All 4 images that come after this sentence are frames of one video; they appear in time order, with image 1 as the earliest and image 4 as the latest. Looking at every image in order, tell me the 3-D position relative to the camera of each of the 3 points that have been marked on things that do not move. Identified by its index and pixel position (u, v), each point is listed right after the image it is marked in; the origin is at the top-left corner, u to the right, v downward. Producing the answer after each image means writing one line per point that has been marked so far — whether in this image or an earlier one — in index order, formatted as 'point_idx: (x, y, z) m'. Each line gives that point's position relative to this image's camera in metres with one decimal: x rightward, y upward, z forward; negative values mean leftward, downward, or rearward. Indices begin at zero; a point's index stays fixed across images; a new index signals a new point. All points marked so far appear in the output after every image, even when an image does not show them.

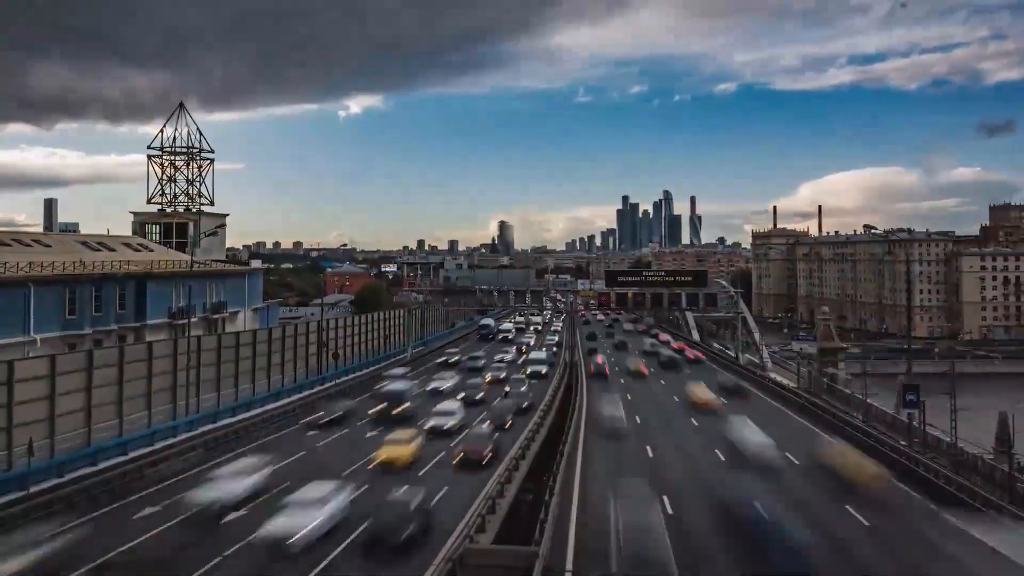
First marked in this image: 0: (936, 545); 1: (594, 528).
0: (+10.9, -6.6, +18.7) m
1: (+2.2, -6.5, +19.4) m
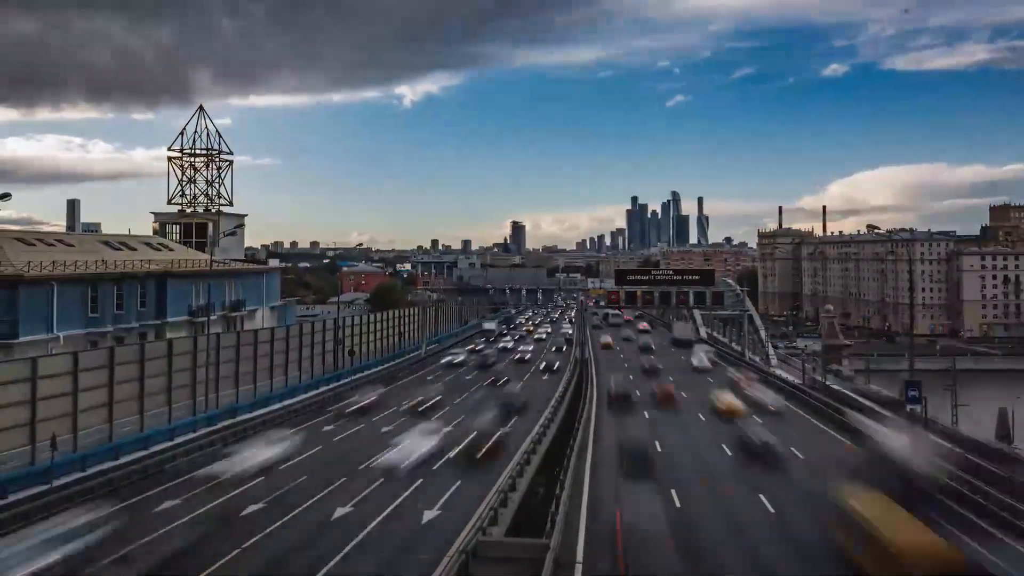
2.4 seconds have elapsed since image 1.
0: (+11.2, -6.6, +19.3) m
1: (+2.5, -6.5, +20.2) m
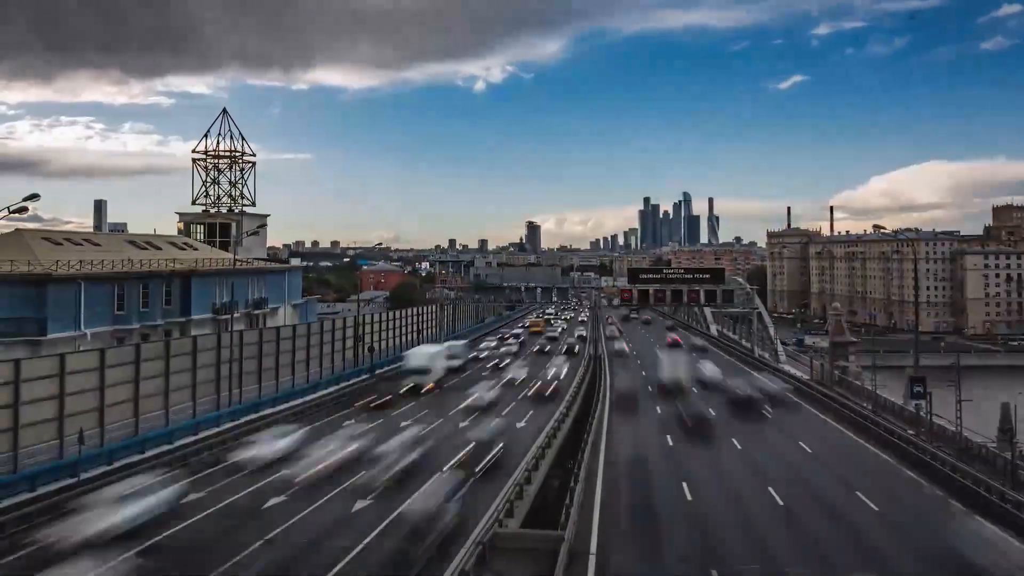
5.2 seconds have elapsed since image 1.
0: (+11.6, -6.5, +20.0) m
1: (+3.0, -6.4, +21.1) m
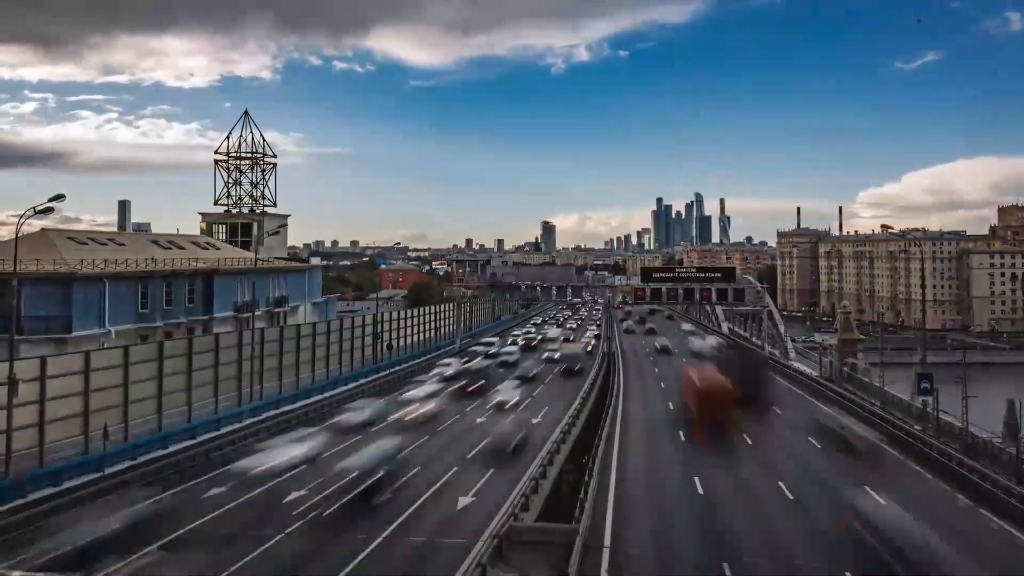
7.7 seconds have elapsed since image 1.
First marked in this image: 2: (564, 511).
0: (+12.1, -6.5, +20.6) m
1: (+3.4, -6.4, +21.9) m
2: (+1.4, -5.7, +19.5) m
